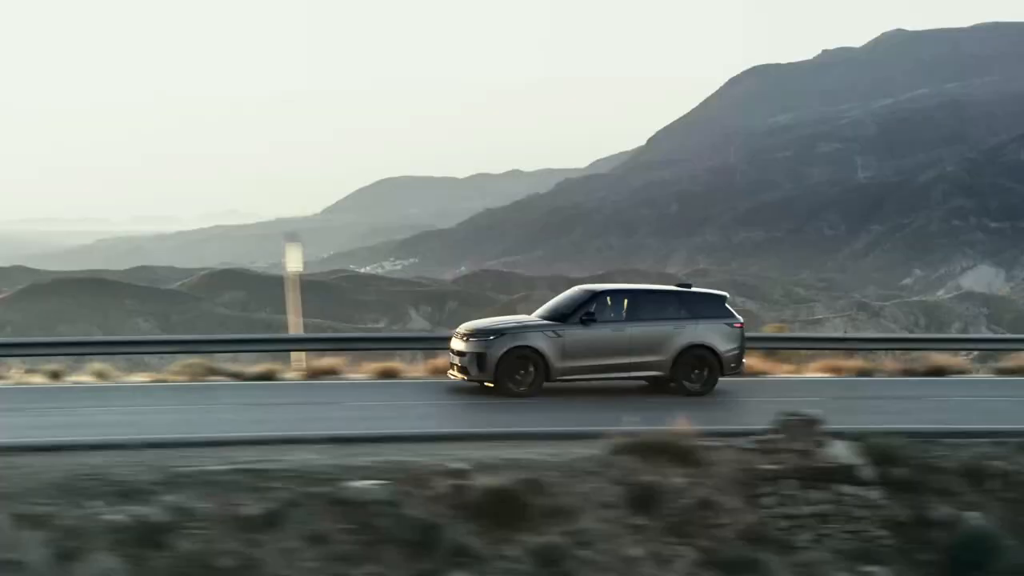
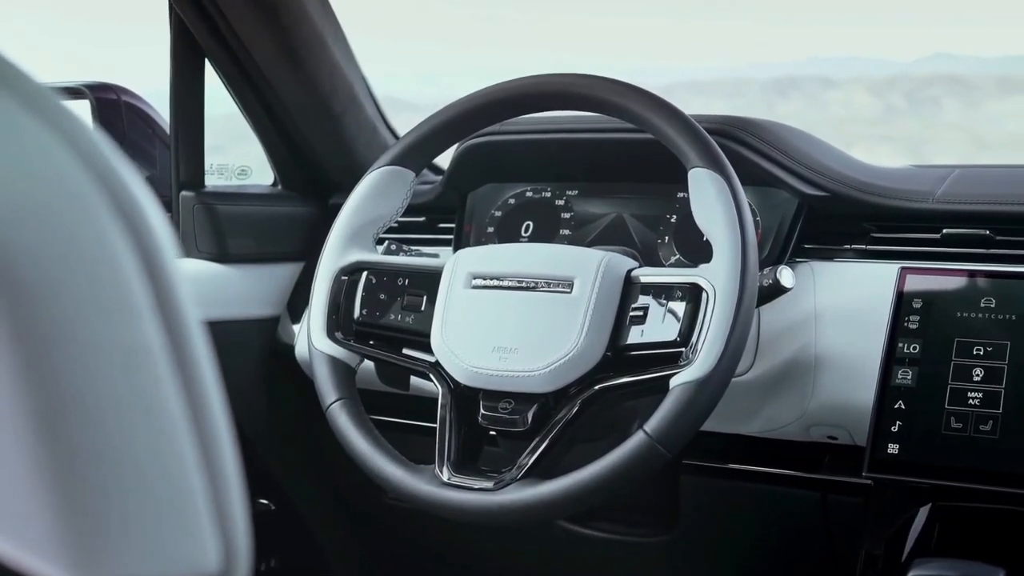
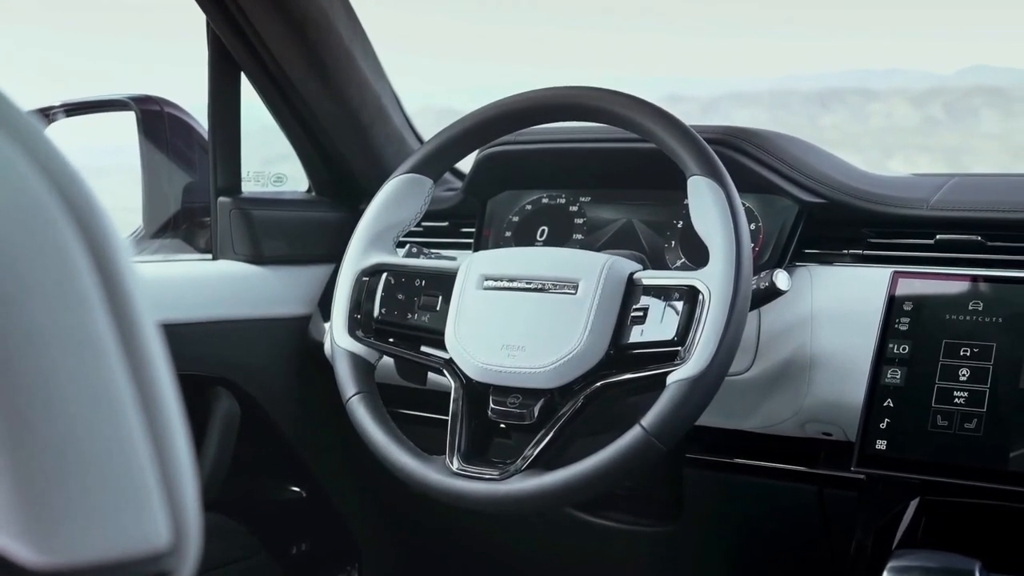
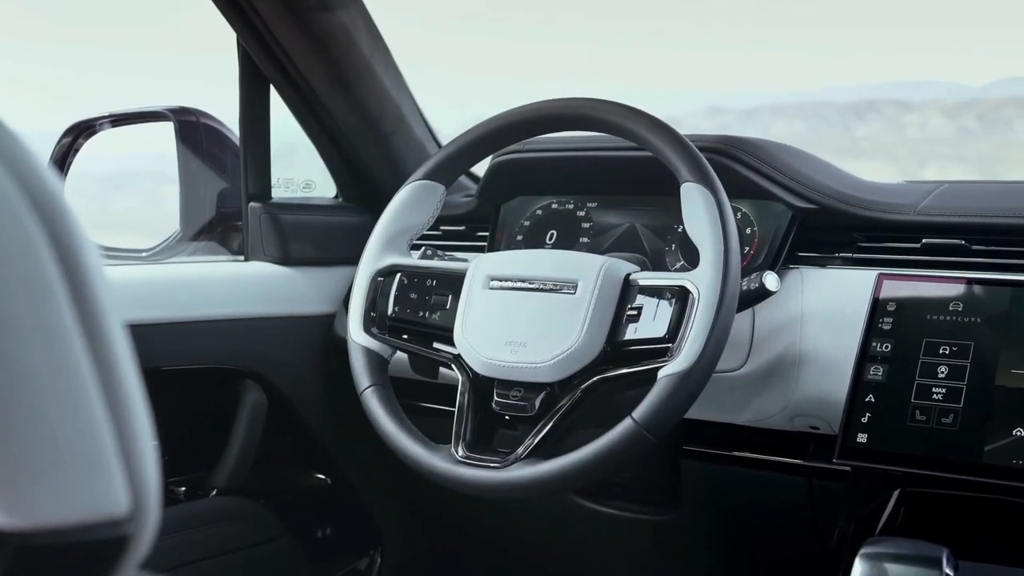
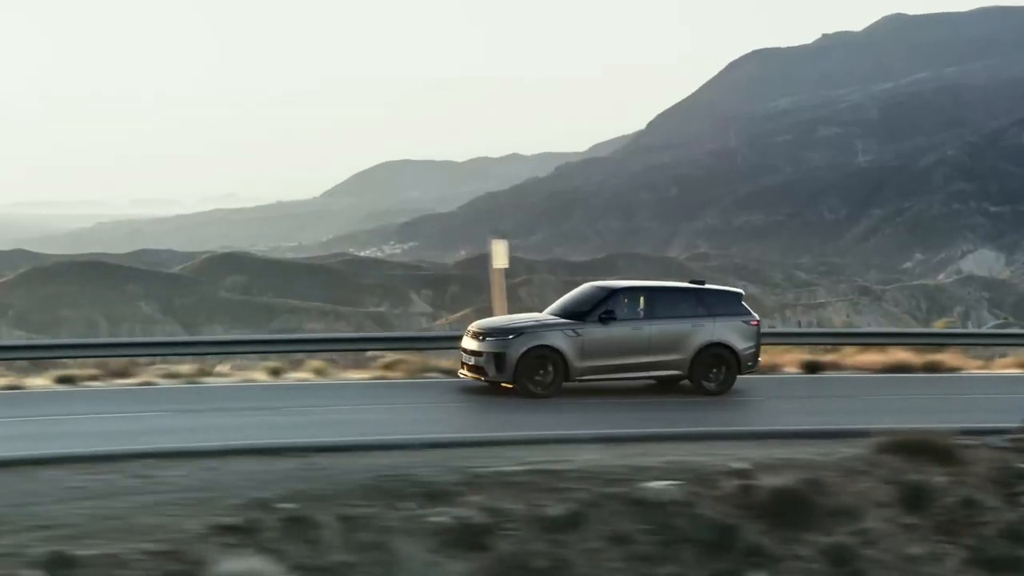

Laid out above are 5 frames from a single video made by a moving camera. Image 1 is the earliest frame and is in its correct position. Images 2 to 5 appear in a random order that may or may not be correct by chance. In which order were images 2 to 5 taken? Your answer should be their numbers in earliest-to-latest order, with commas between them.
5, 4, 3, 2
